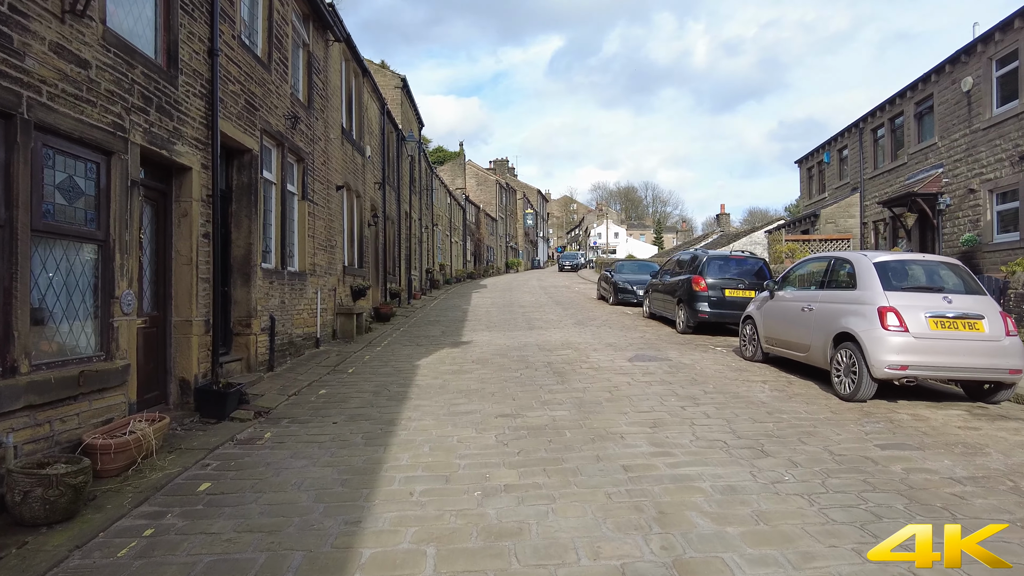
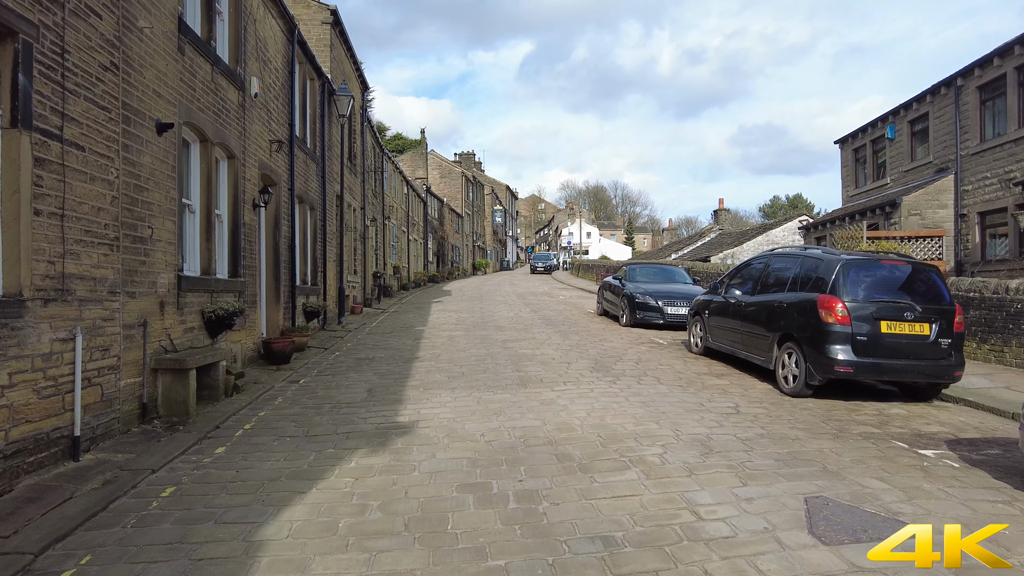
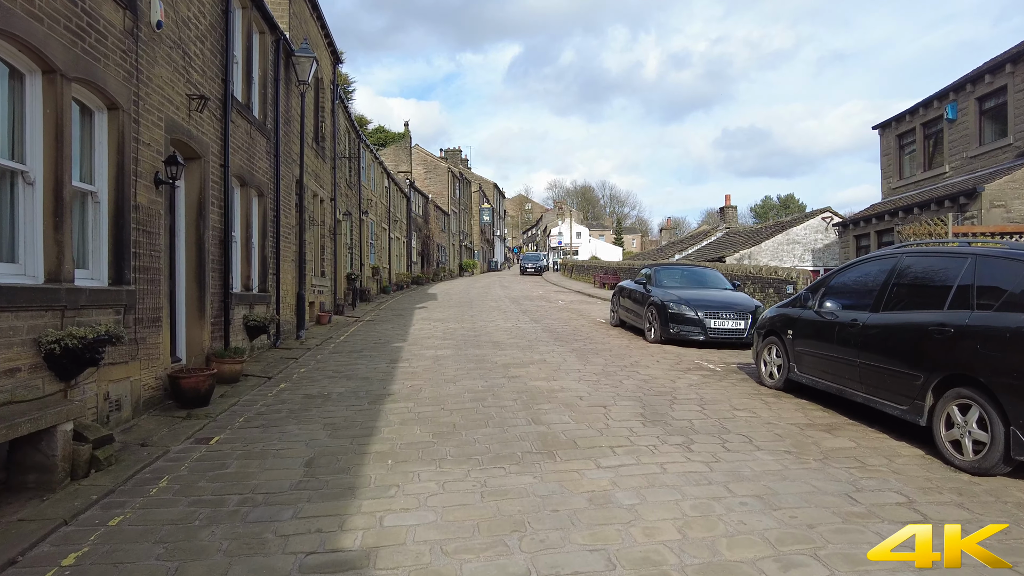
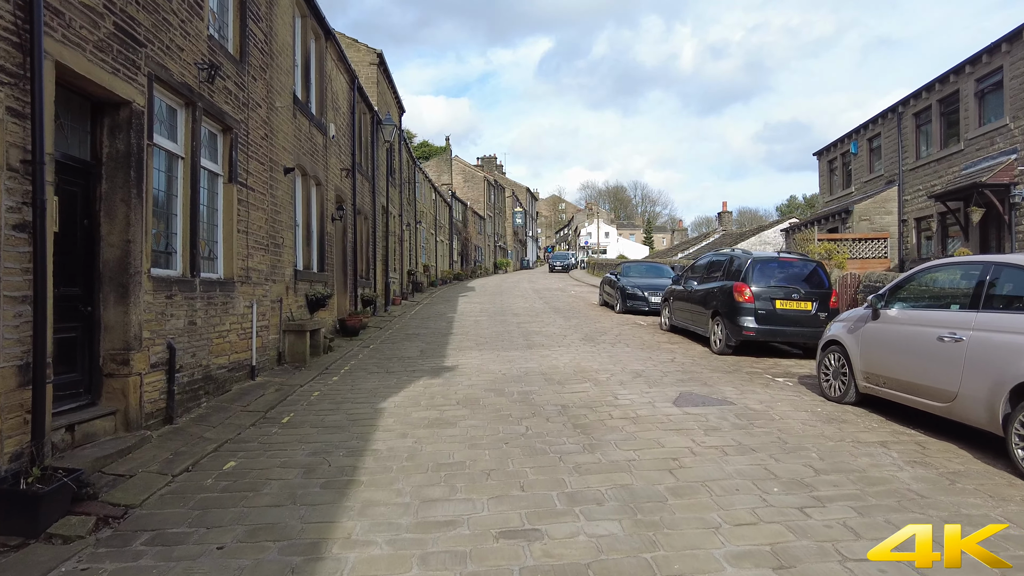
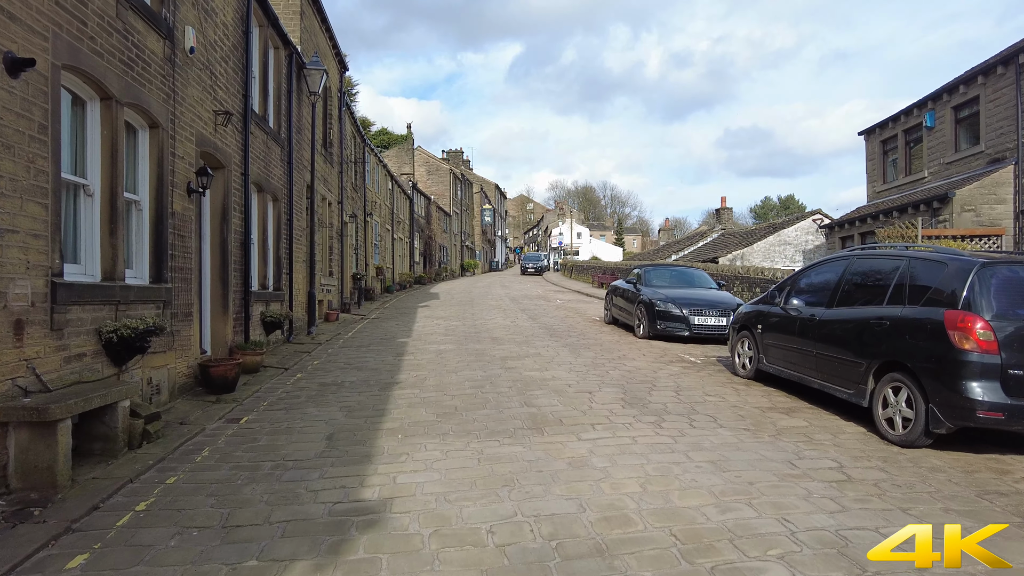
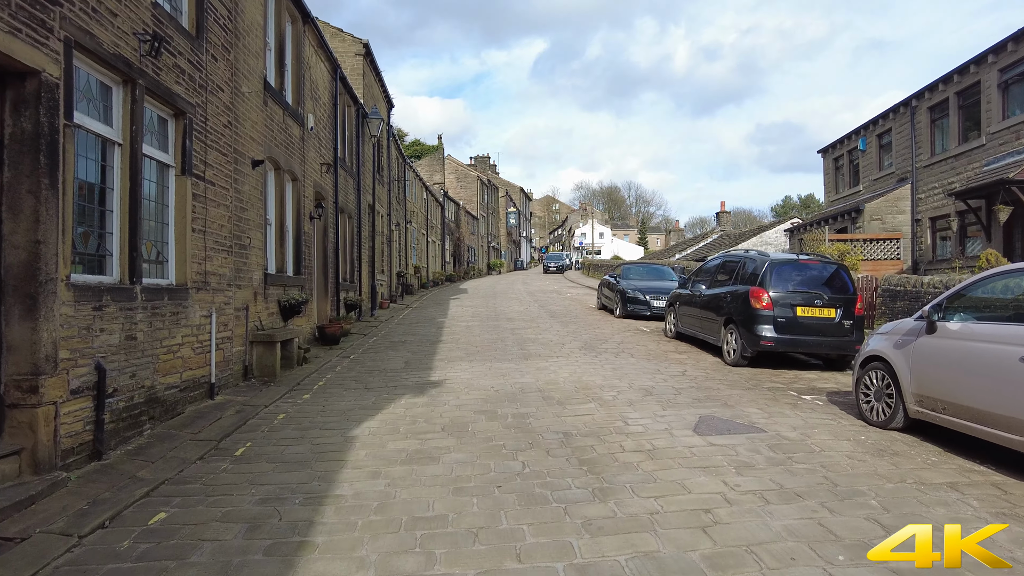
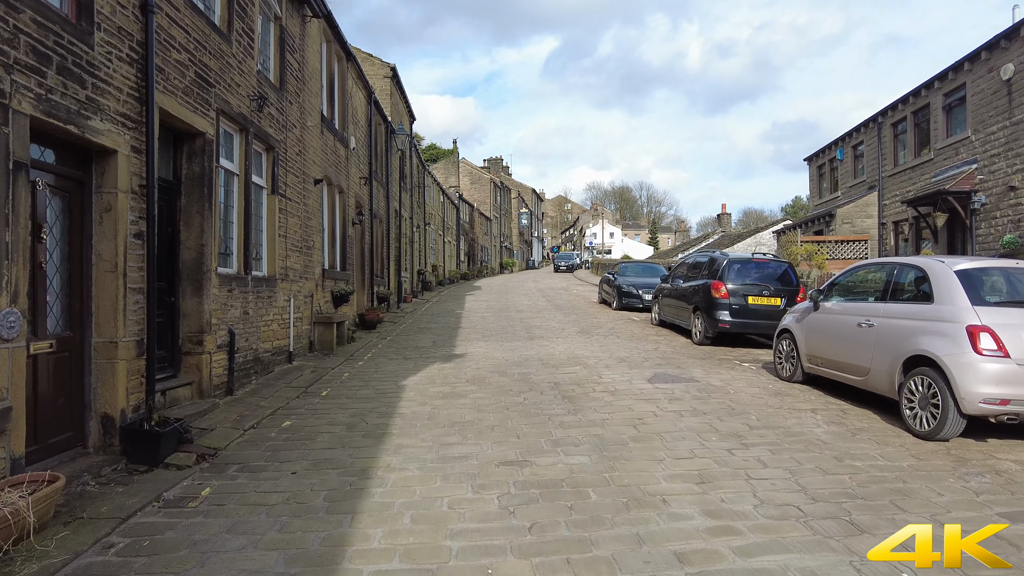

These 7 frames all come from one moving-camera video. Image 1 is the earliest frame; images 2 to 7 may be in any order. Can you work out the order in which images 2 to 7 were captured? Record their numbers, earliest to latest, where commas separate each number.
7, 4, 6, 2, 5, 3
